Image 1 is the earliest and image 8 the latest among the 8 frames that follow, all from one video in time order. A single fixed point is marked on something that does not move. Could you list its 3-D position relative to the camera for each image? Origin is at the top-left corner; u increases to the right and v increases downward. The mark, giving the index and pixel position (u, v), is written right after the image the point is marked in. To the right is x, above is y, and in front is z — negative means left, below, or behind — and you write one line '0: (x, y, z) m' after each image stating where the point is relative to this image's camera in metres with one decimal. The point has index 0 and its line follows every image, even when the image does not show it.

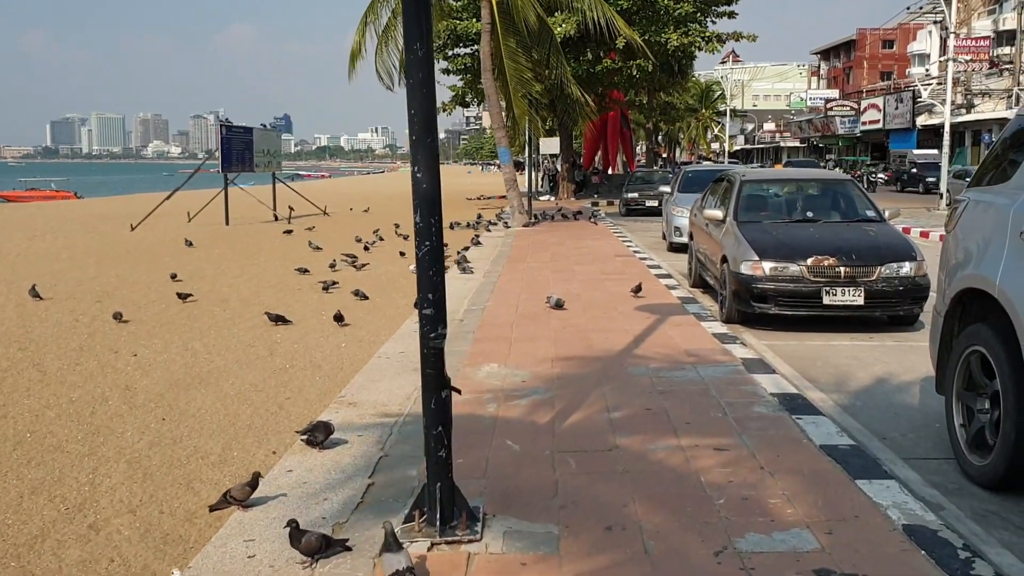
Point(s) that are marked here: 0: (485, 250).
0: (-0.5, +0.6, +16.8) m
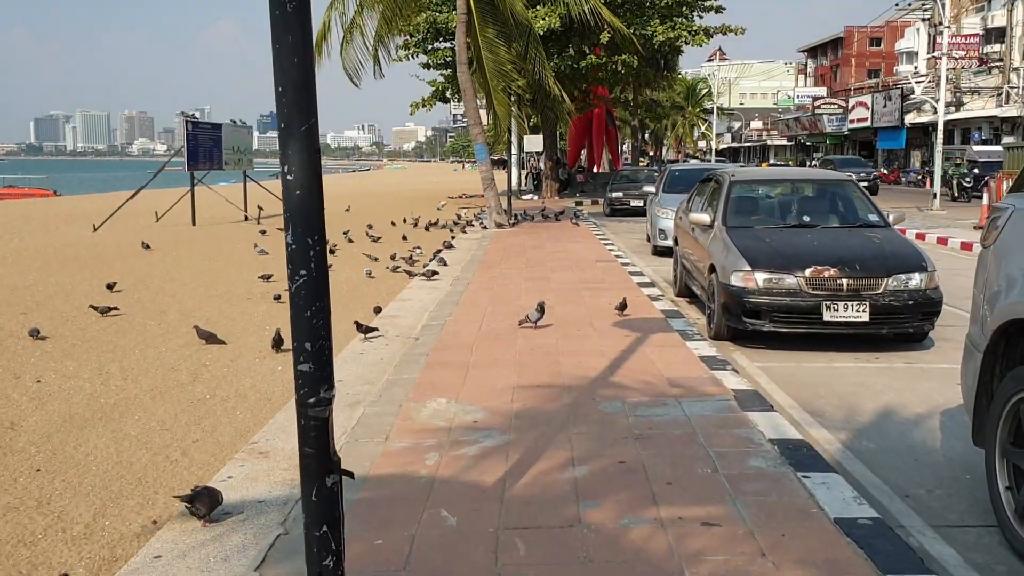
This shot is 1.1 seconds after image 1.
0: (-0.9, +0.5, +15.8) m
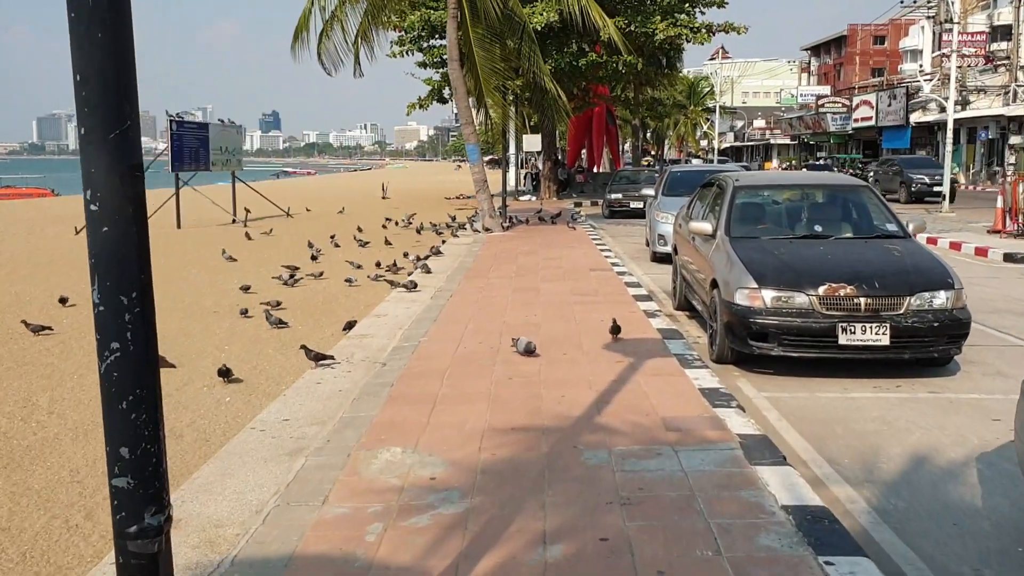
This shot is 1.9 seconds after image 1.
0: (-1.0, +0.4, +14.9) m
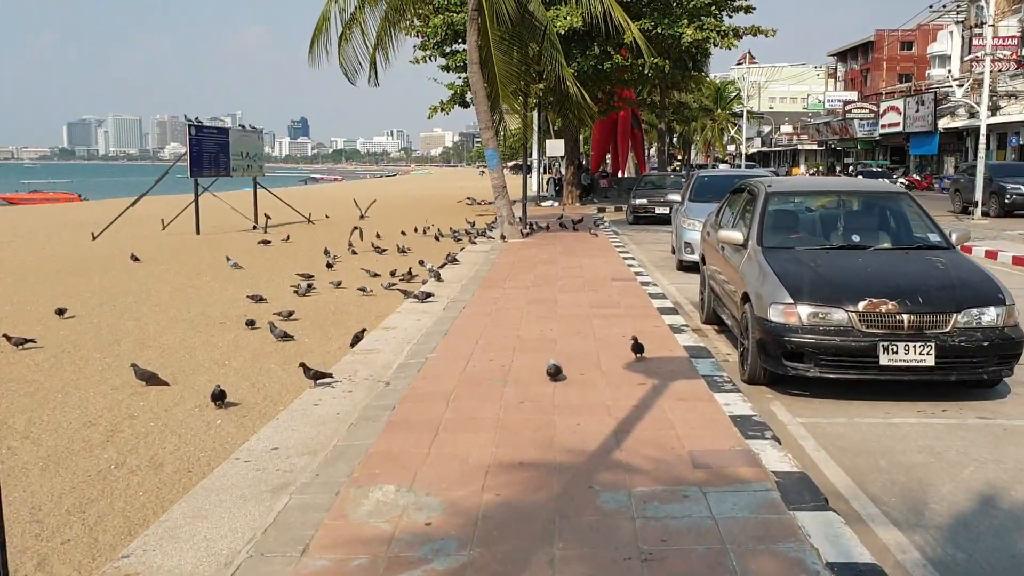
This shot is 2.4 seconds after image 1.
0: (-0.8, +0.3, +14.4) m
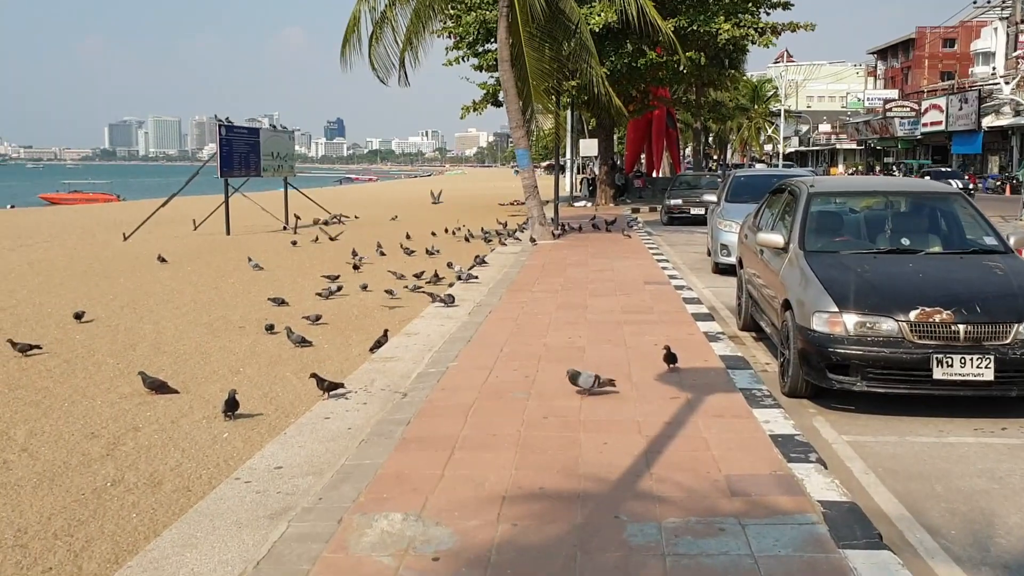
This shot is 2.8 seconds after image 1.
0: (-0.3, +0.2, +14.0) m
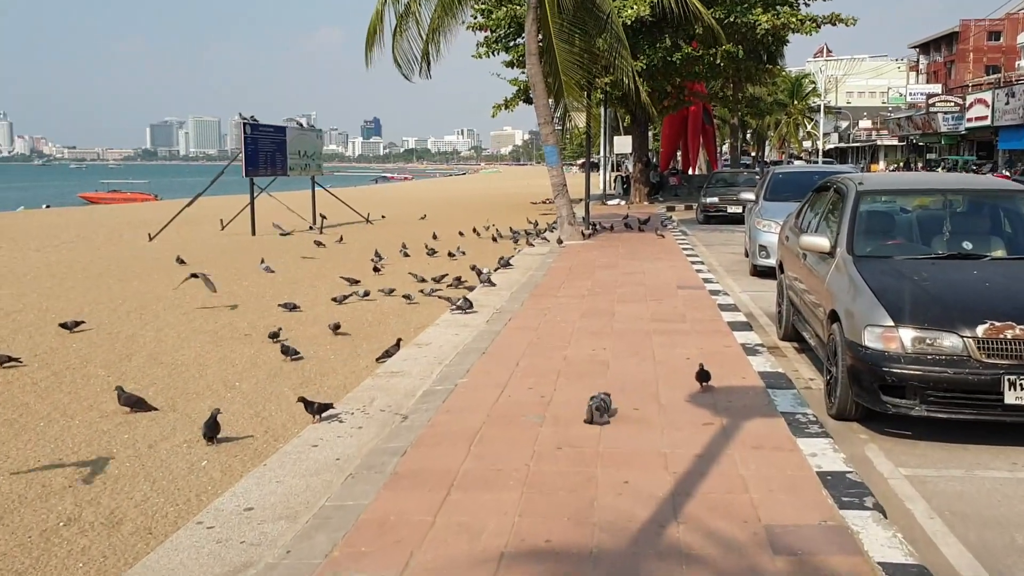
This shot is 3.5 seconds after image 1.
0: (0.0, +0.2, +13.4) m
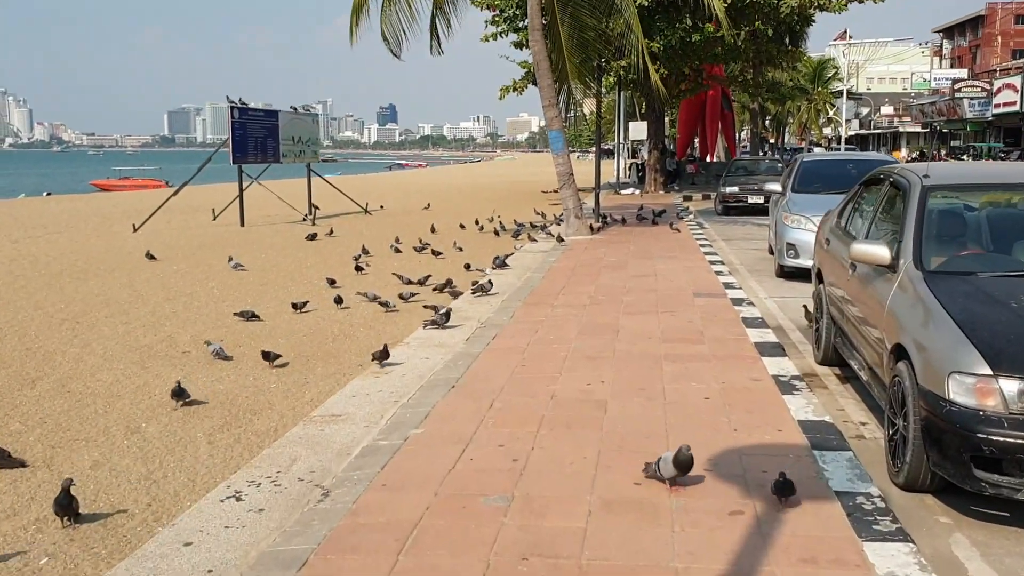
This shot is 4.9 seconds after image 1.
0: (-0.1, +0.1, +11.8) m
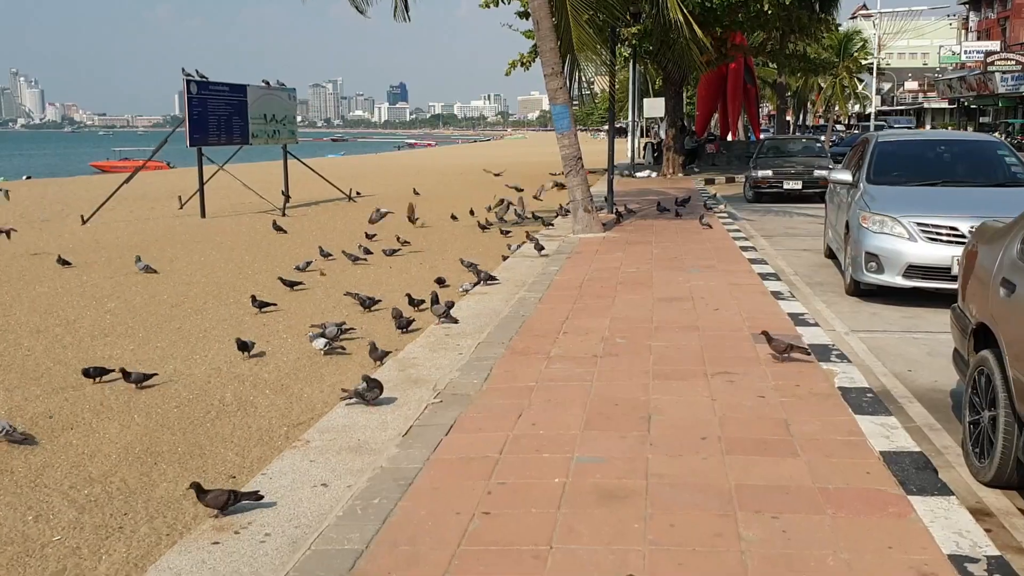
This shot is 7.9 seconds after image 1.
0: (-0.2, -0.1, +8.9) m
